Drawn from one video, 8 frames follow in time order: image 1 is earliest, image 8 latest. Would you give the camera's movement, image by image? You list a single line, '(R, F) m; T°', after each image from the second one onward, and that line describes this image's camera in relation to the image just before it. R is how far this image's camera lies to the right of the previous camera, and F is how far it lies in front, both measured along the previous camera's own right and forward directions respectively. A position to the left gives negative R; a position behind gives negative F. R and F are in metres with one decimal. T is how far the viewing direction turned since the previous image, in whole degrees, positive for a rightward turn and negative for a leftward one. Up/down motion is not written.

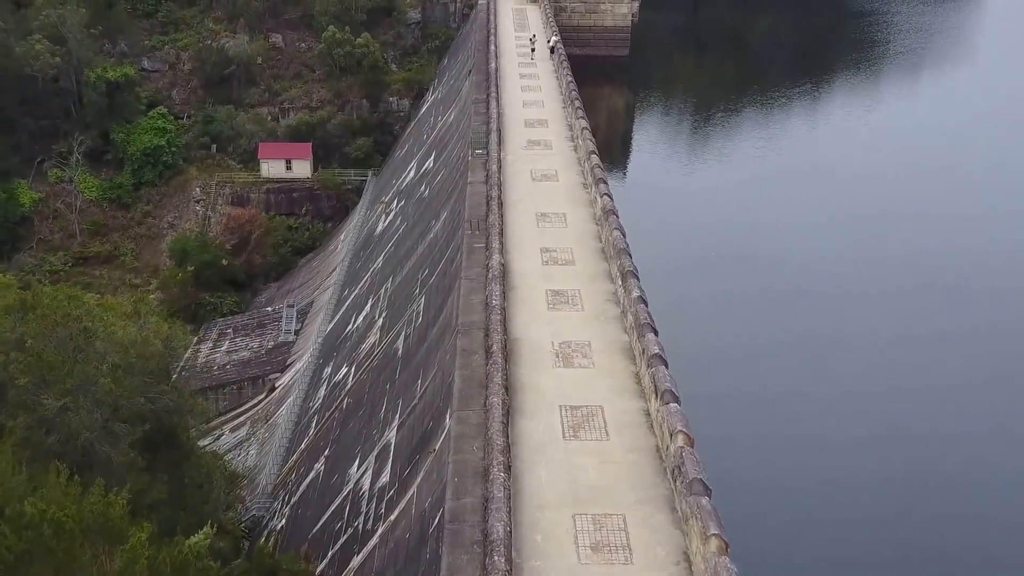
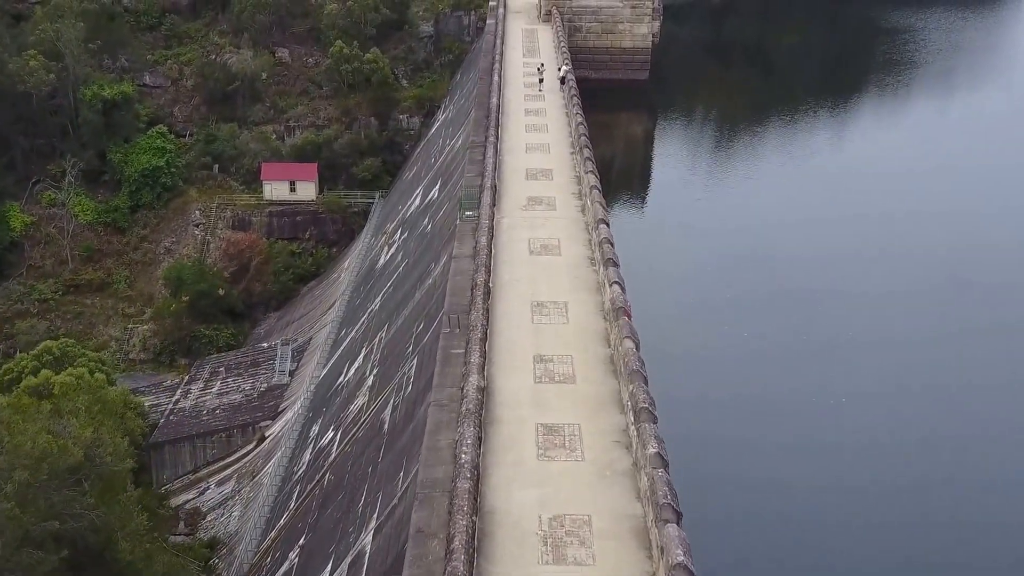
(+0.2, +2.1) m; -1°
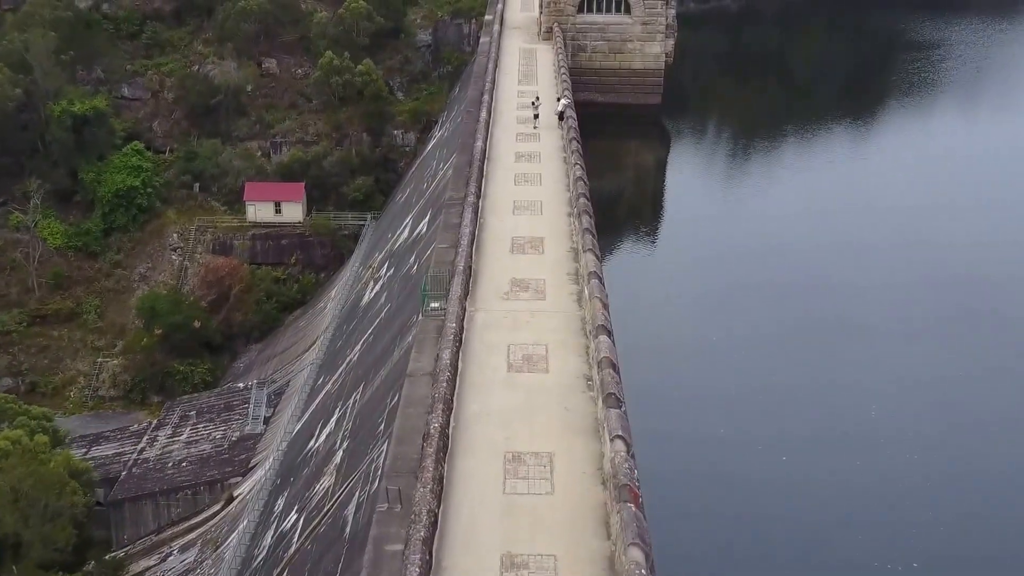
(+0.2, +2.5) m; 0°
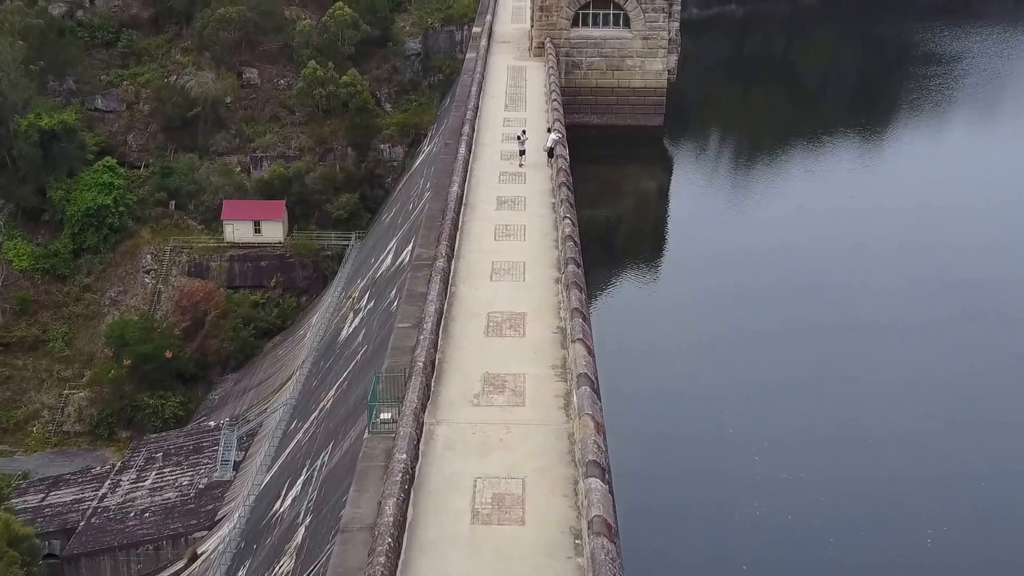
(+0.2, +1.9) m; 0°
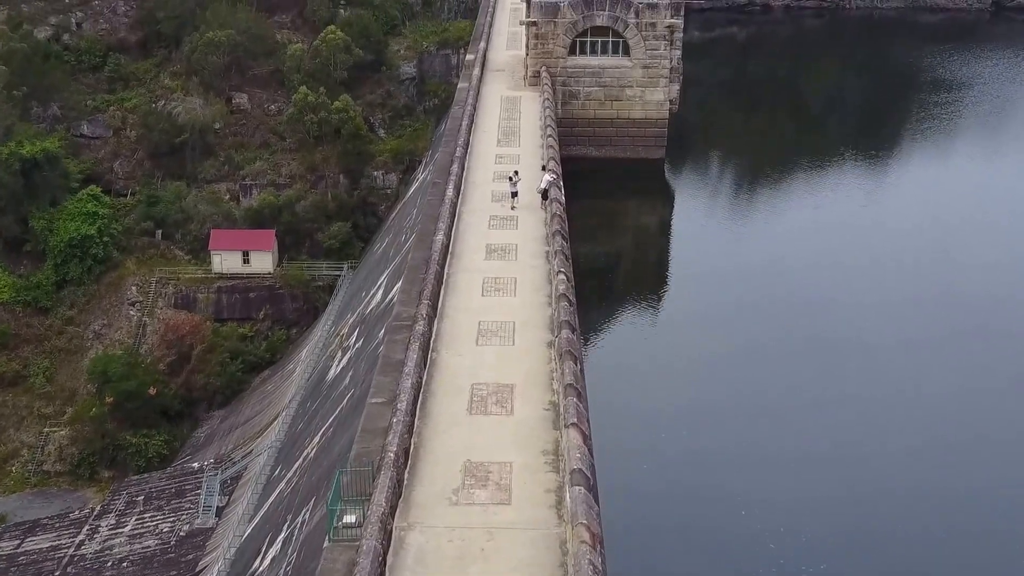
(+0.1, +1.0) m; 0°
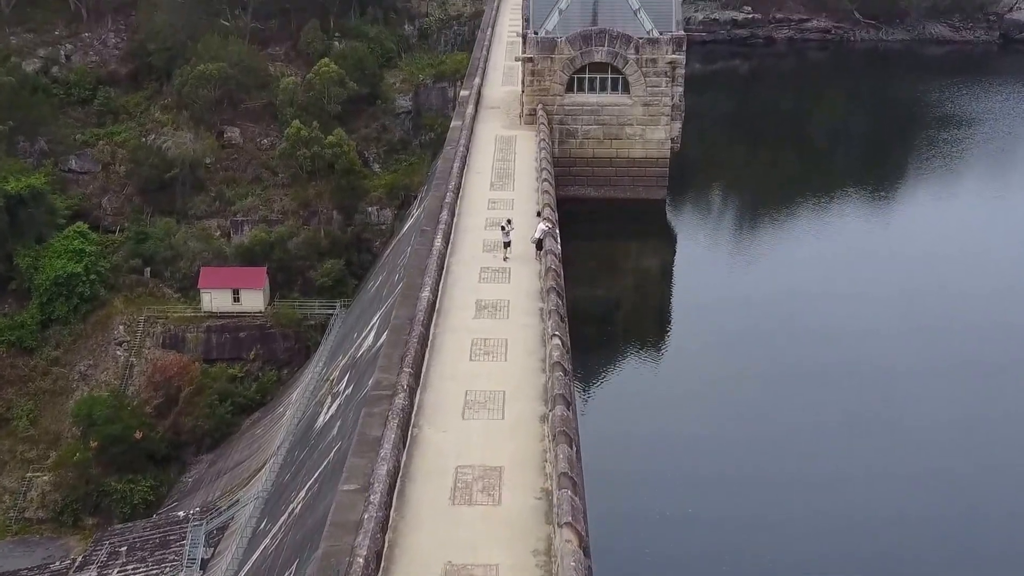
(+0.1, +0.8) m; 0°
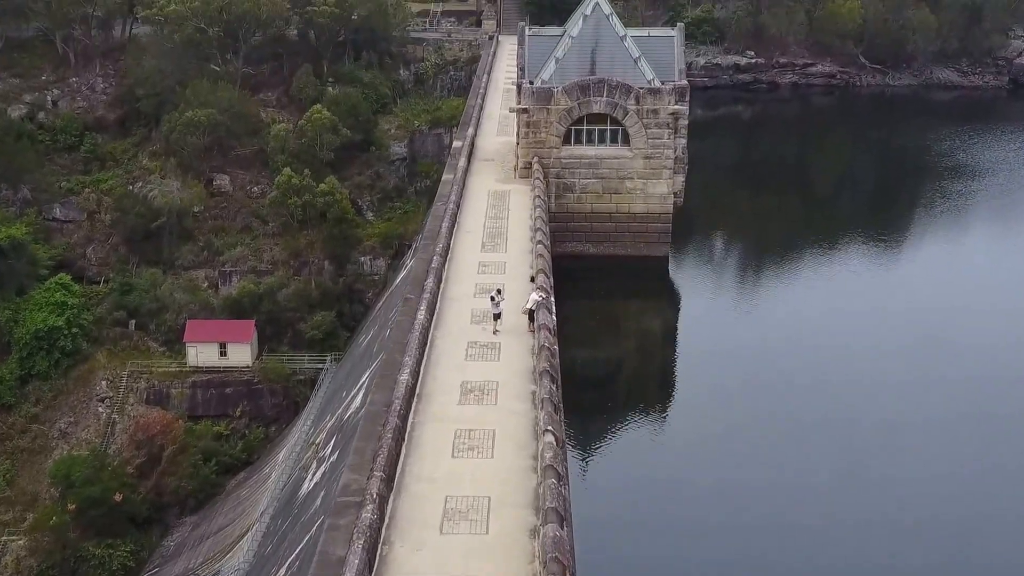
(+0.1, +1.1) m; 0°
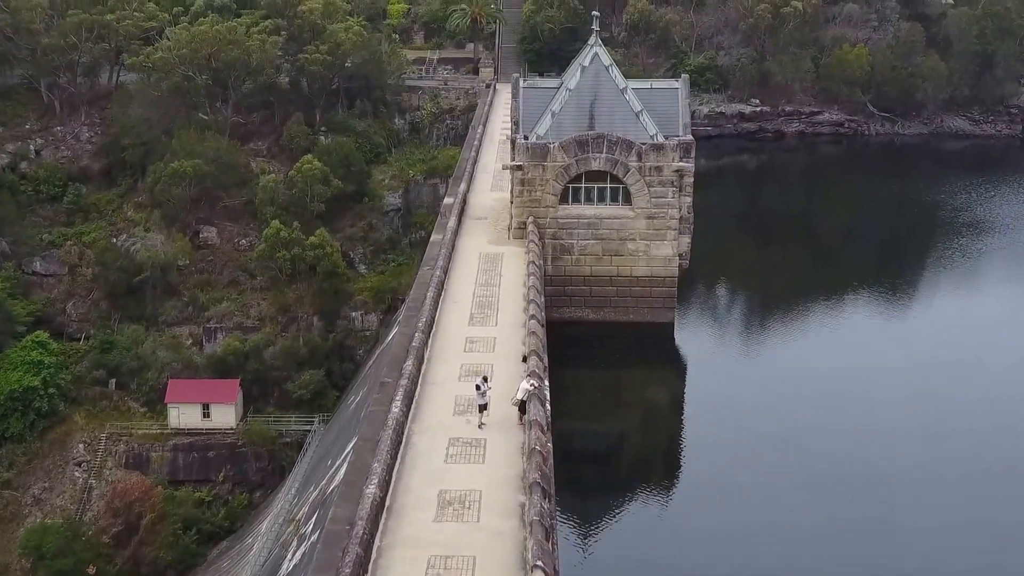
(+0.1, +1.3) m; 0°
